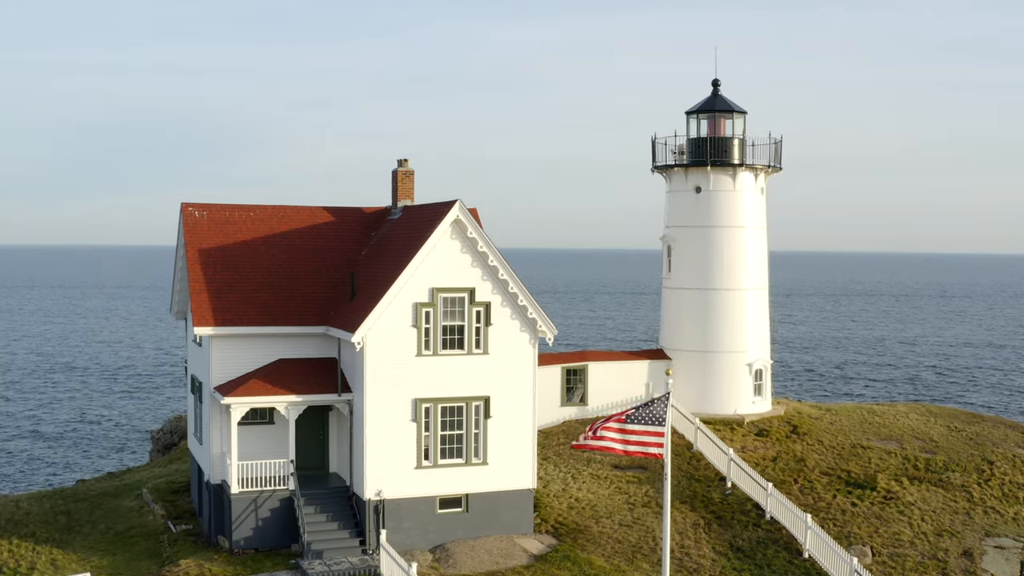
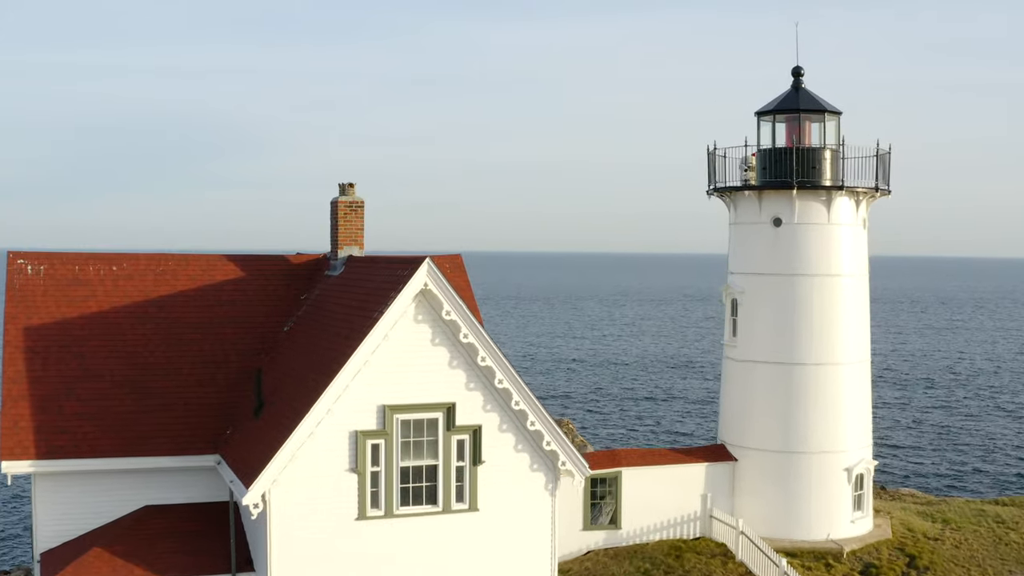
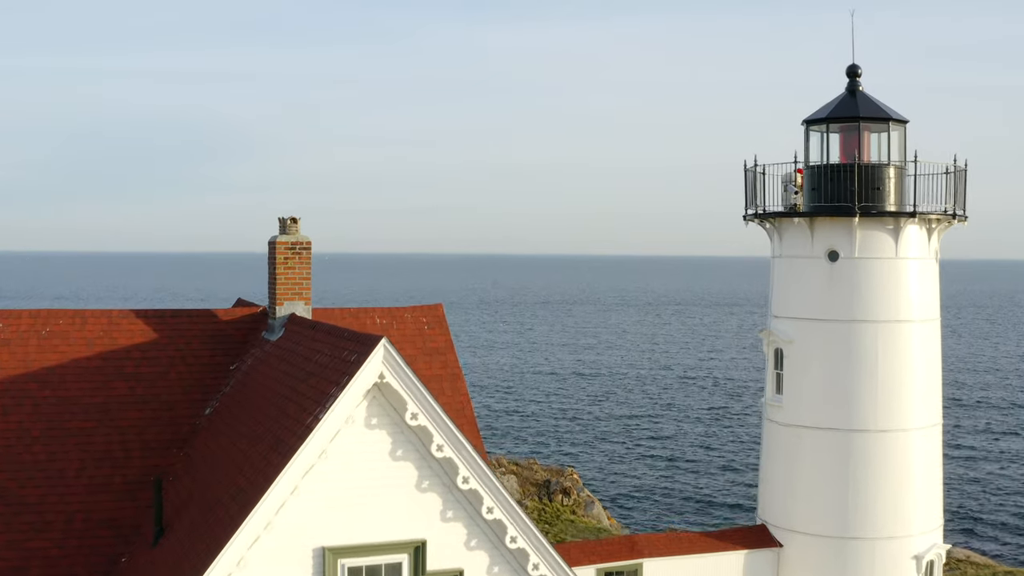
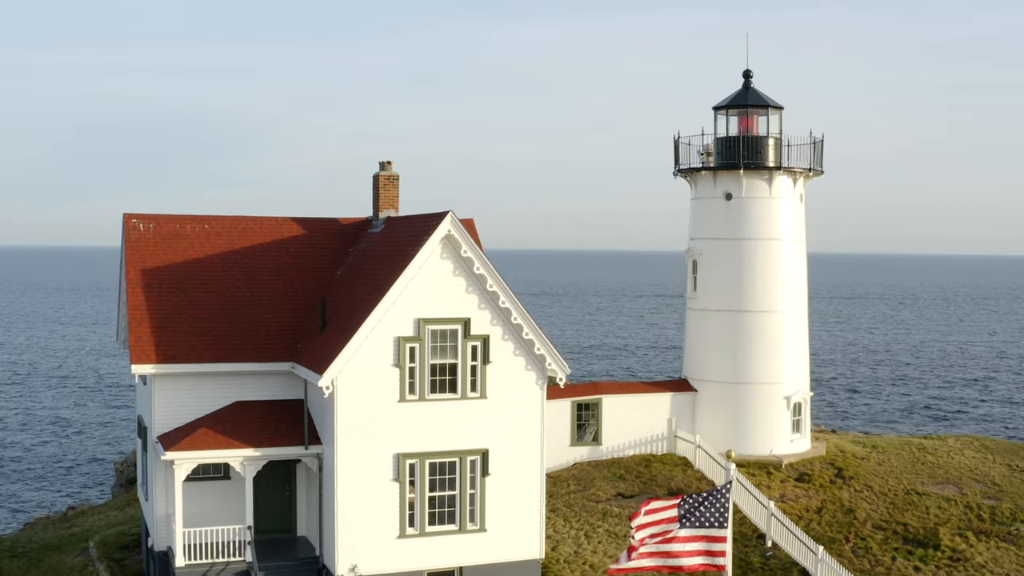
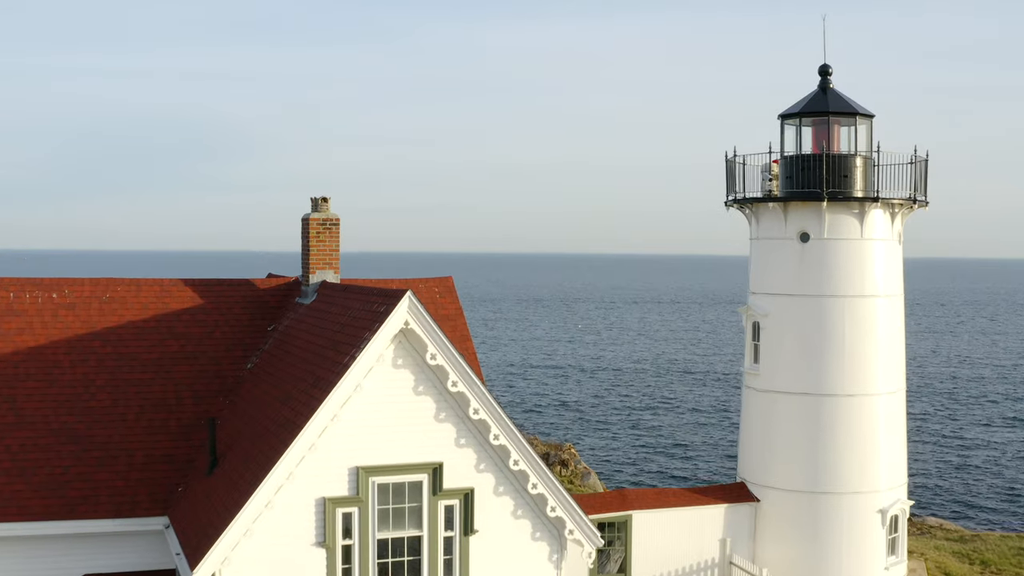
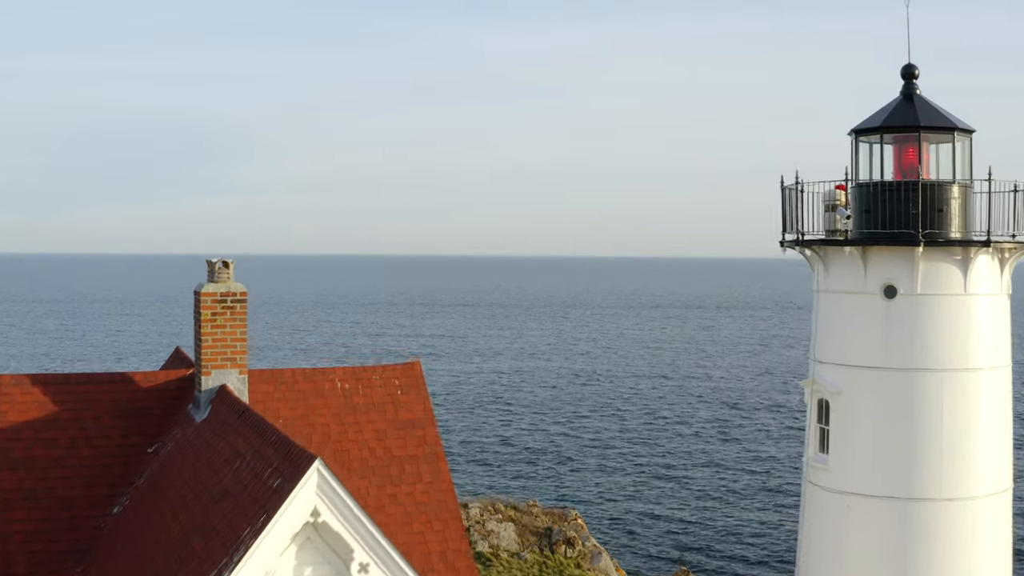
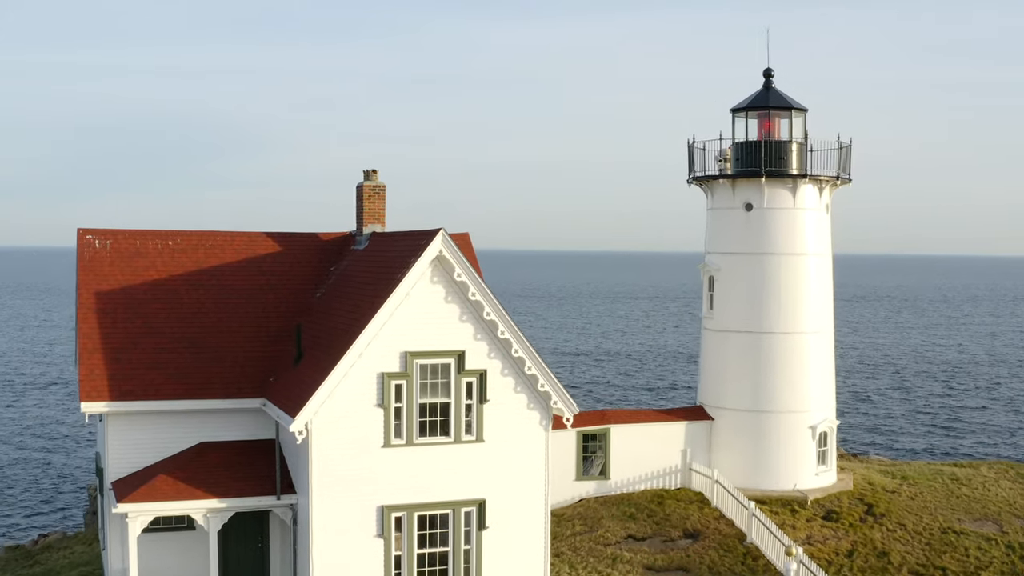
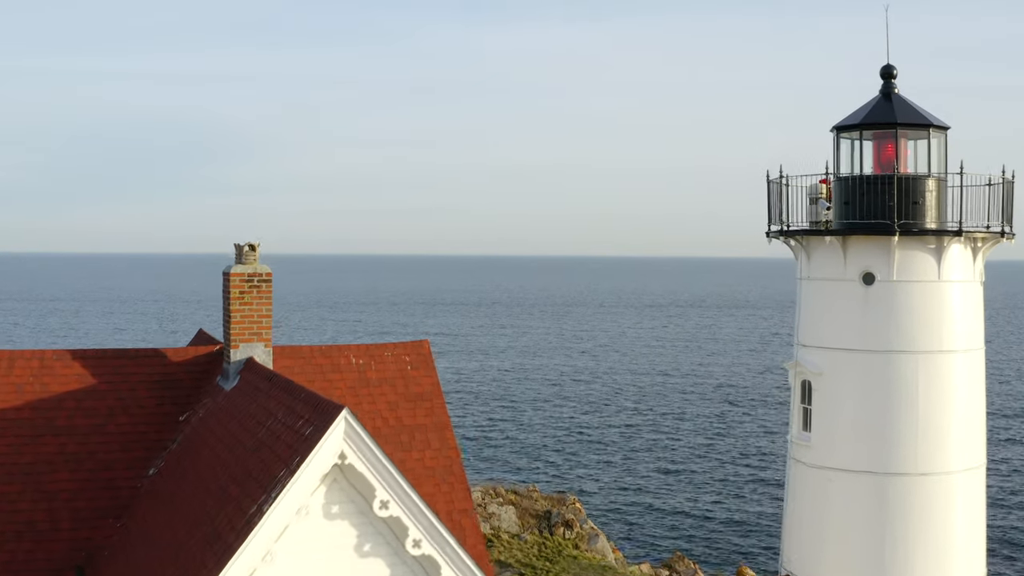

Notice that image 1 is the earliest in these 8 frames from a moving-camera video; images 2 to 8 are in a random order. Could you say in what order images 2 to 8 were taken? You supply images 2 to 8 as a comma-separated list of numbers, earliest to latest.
4, 7, 2, 5, 3, 8, 6
